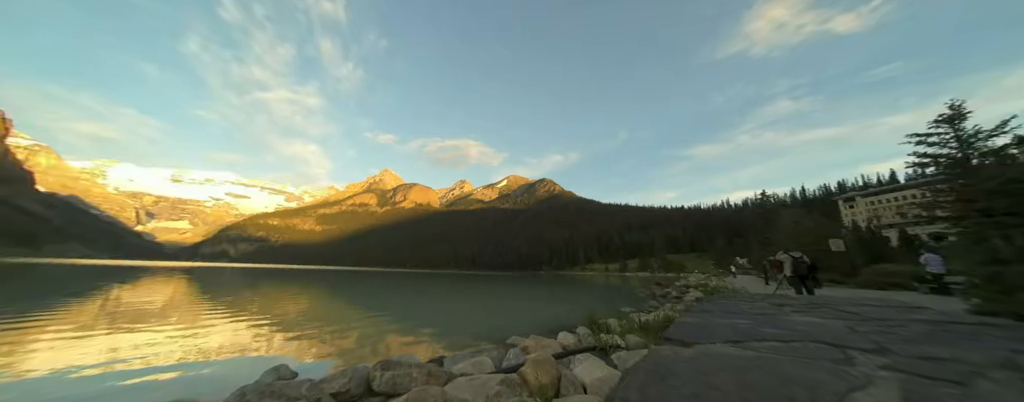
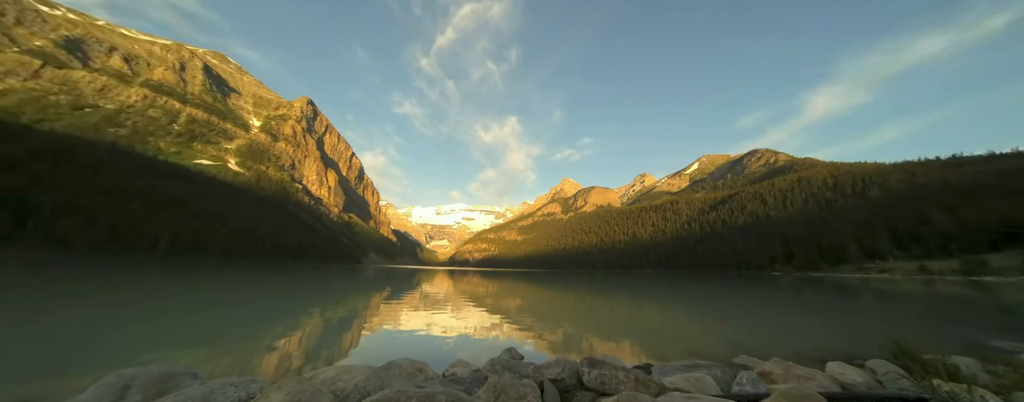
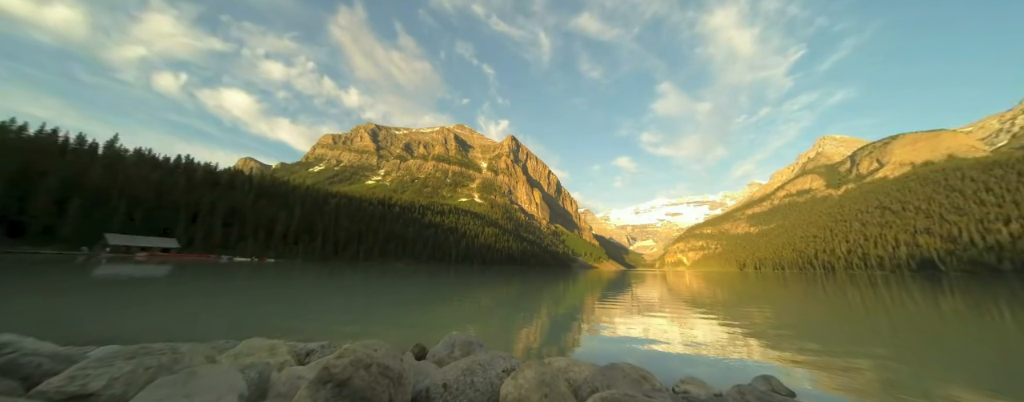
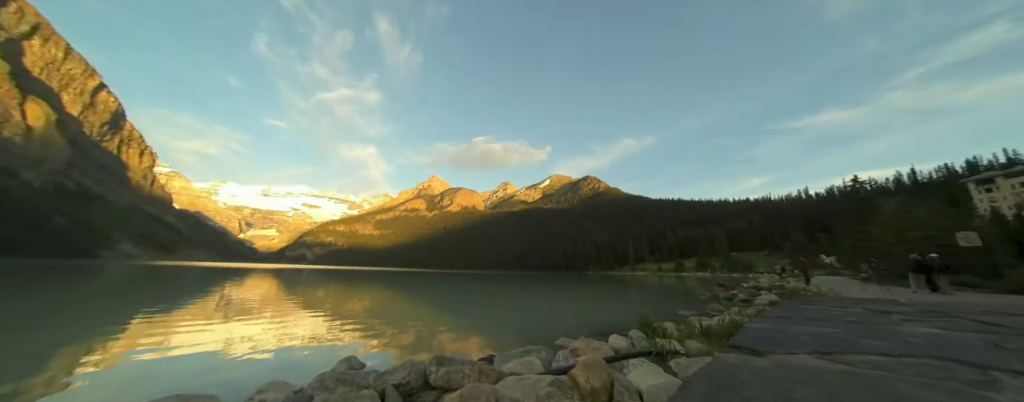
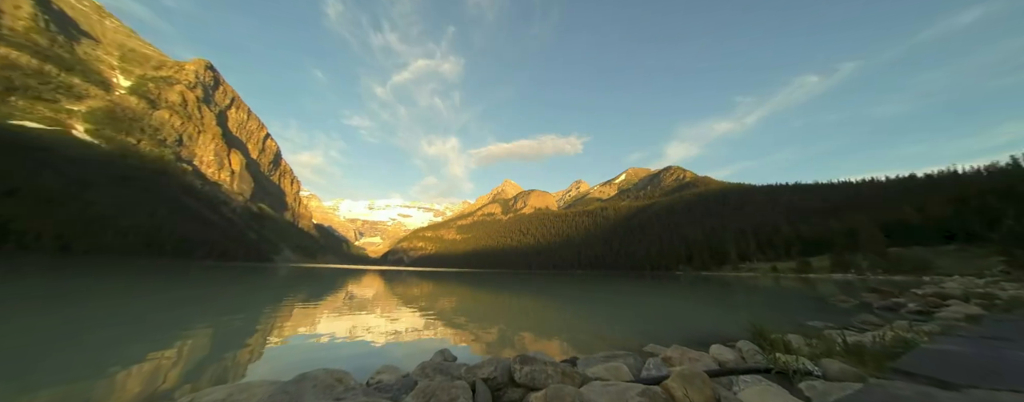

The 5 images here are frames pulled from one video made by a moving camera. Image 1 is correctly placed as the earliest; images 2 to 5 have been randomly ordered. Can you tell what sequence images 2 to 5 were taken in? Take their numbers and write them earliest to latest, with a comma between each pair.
4, 5, 2, 3
